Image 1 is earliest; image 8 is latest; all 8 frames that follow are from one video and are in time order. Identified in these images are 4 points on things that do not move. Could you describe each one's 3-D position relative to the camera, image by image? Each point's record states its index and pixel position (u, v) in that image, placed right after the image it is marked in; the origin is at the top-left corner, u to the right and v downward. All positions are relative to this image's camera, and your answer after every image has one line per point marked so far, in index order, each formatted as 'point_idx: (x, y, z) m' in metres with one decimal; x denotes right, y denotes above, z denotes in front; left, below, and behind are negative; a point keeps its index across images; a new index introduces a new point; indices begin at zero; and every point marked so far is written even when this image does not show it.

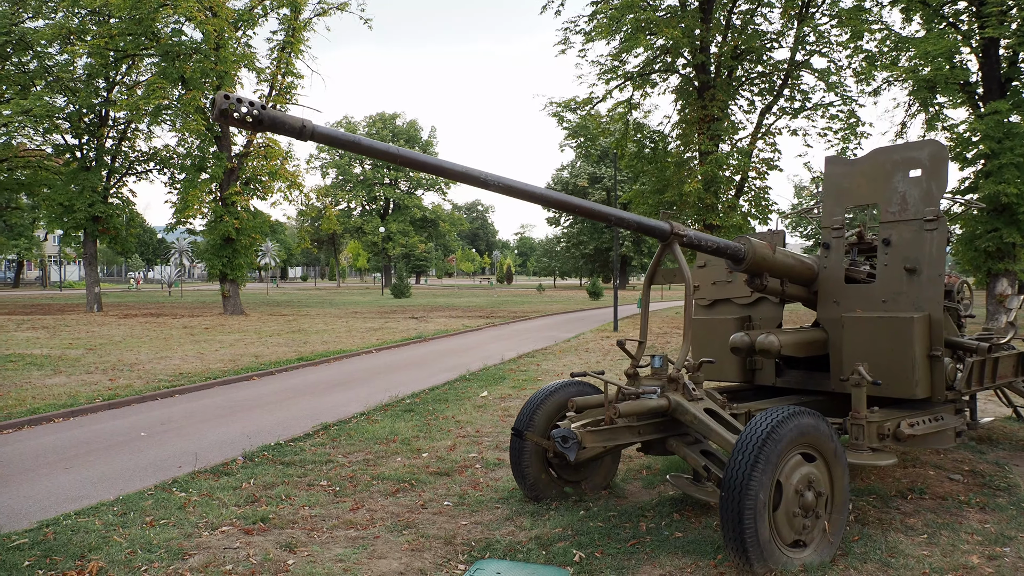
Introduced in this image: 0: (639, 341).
0: (+0.9, -0.4, +5.0) m
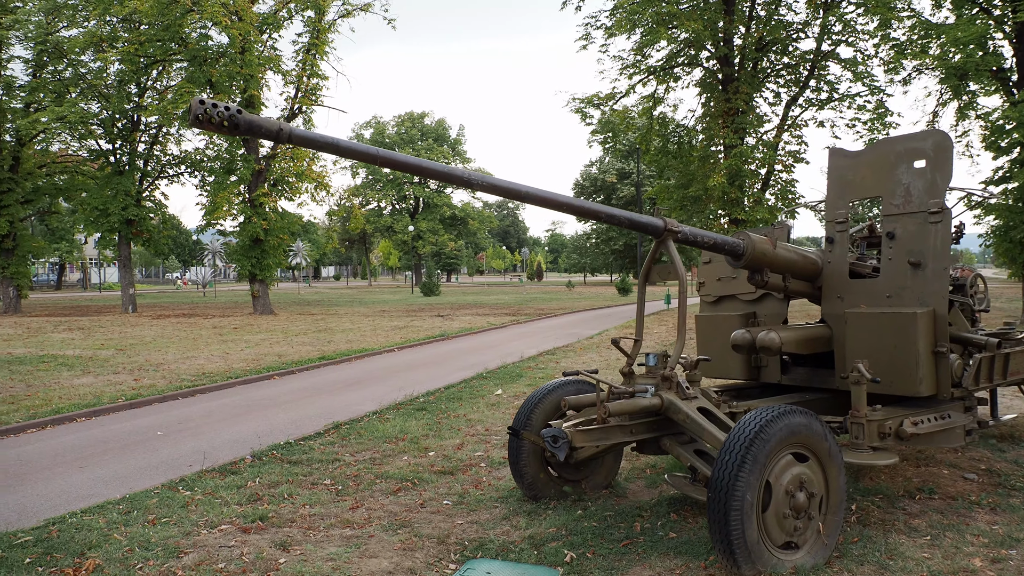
0: (+0.9, -0.4, +5.0) m
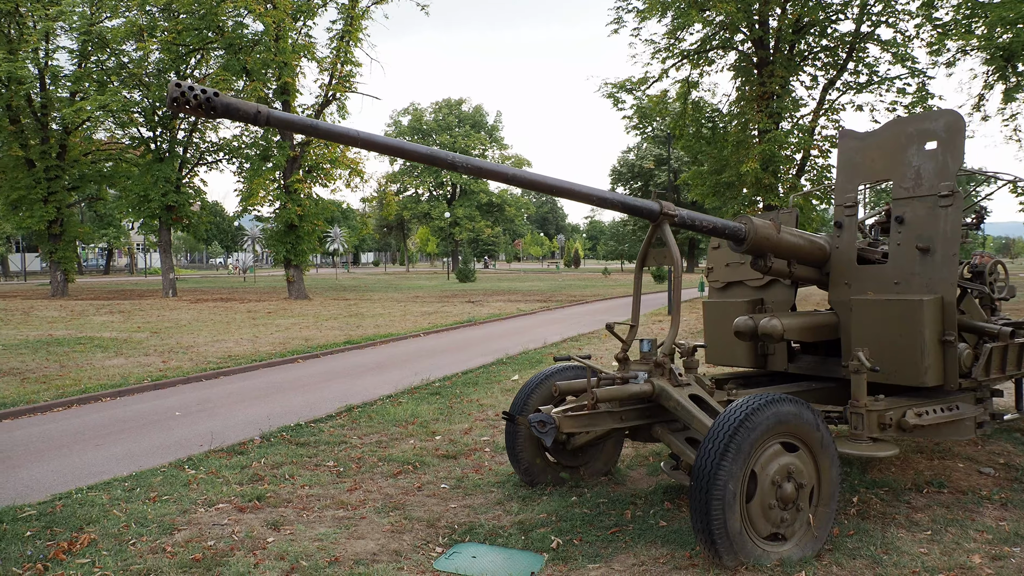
0: (+0.8, -0.3, +4.9) m
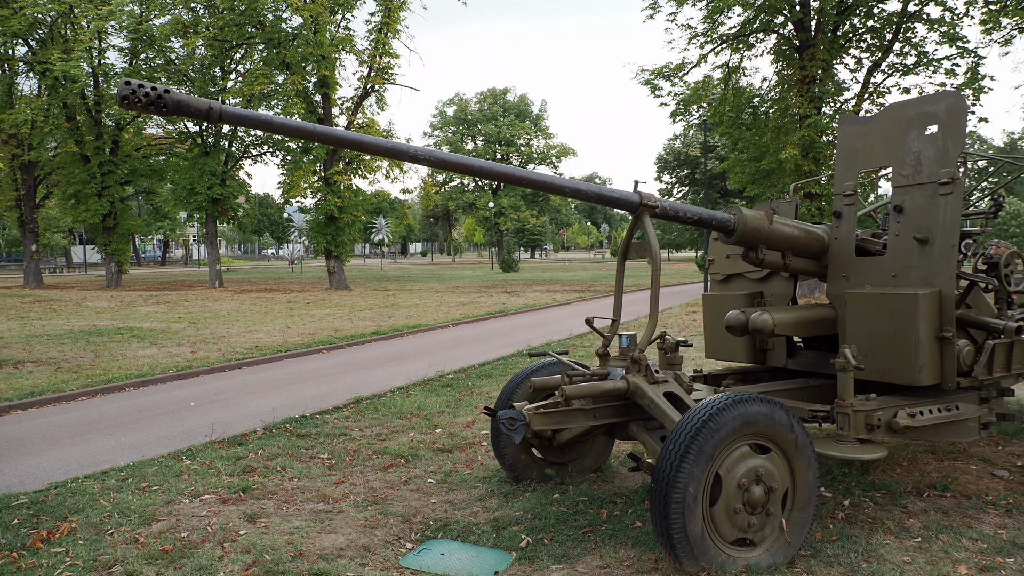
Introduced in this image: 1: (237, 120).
0: (+0.7, -0.2, +4.8) m
1: (-1.4, +0.9, +3.6) m
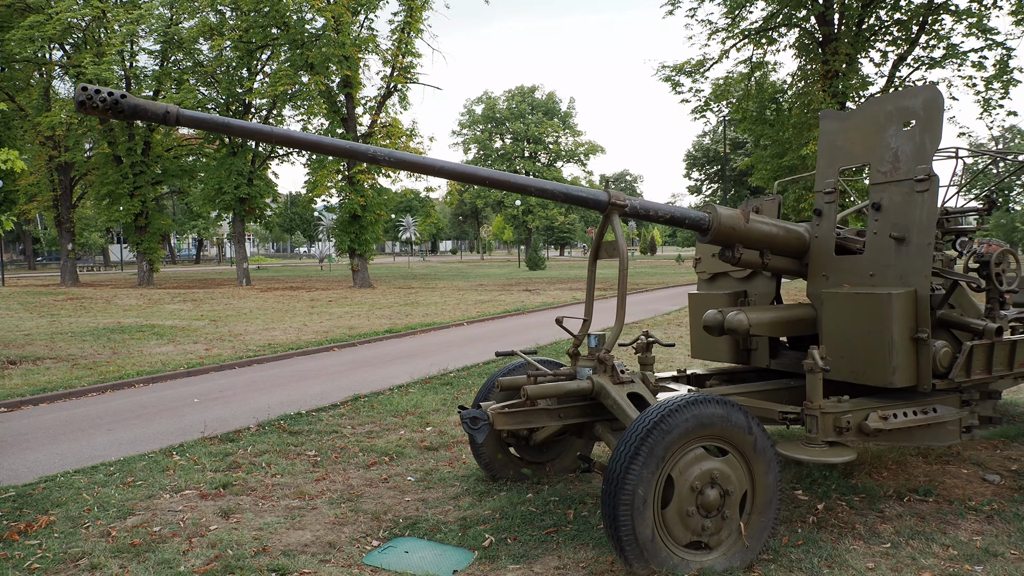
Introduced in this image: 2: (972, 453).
0: (+0.5, -0.2, +4.7) m
1: (-1.7, +0.9, +3.7) m
2: (+3.9, -1.4, +5.8) m
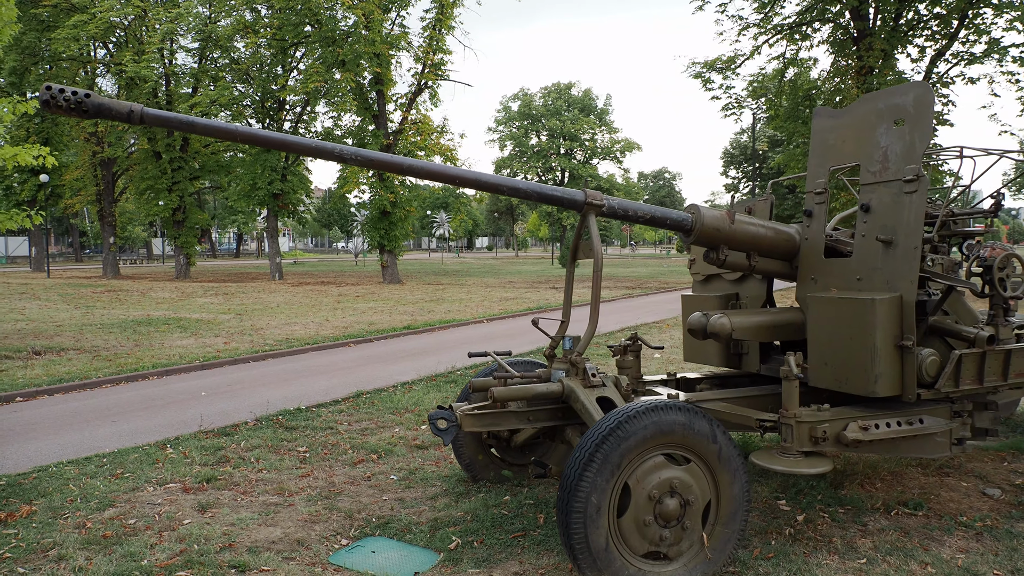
0: (+0.3, -0.2, +4.6) m
1: (-1.9, +0.9, +3.7) m
2: (+3.8, -1.4, +5.6) m
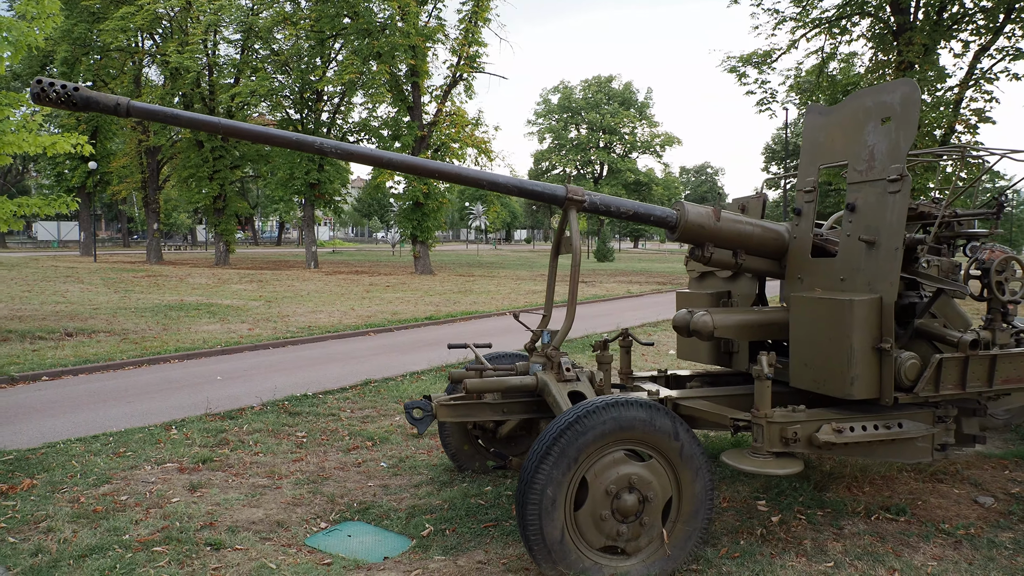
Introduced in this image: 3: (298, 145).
0: (+0.2, -0.2, +4.7) m
1: (-2.0, +1.0, +3.8) m
2: (+3.7, -1.5, +5.5) m
3: (-1.2, +0.9, +4.1) m
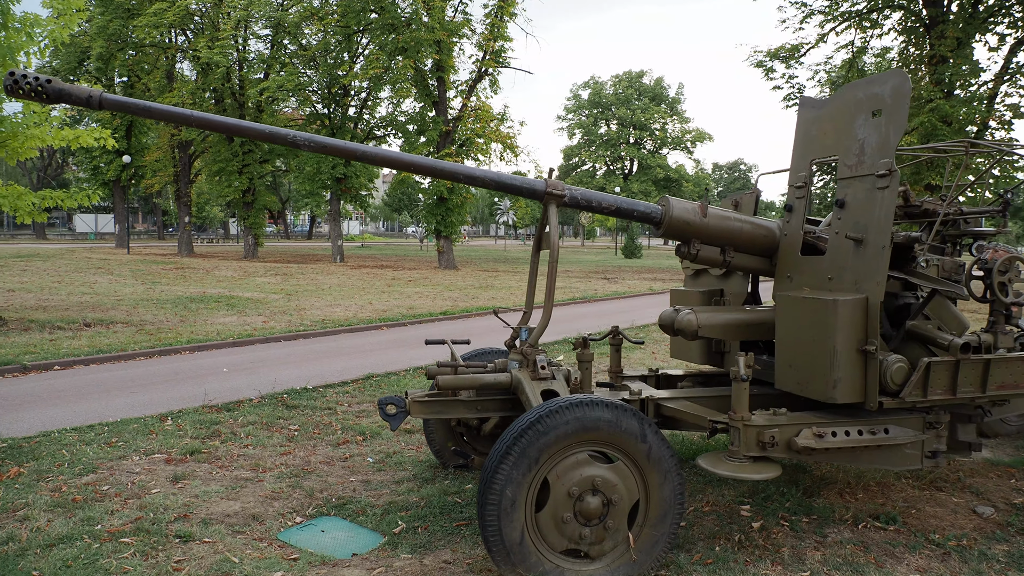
0: (+0.1, -0.2, +4.6) m
1: (-2.2, +1.0, +3.8) m
2: (+3.5, -1.5, +5.3) m
3: (-1.4, +0.9, +4.1) m
